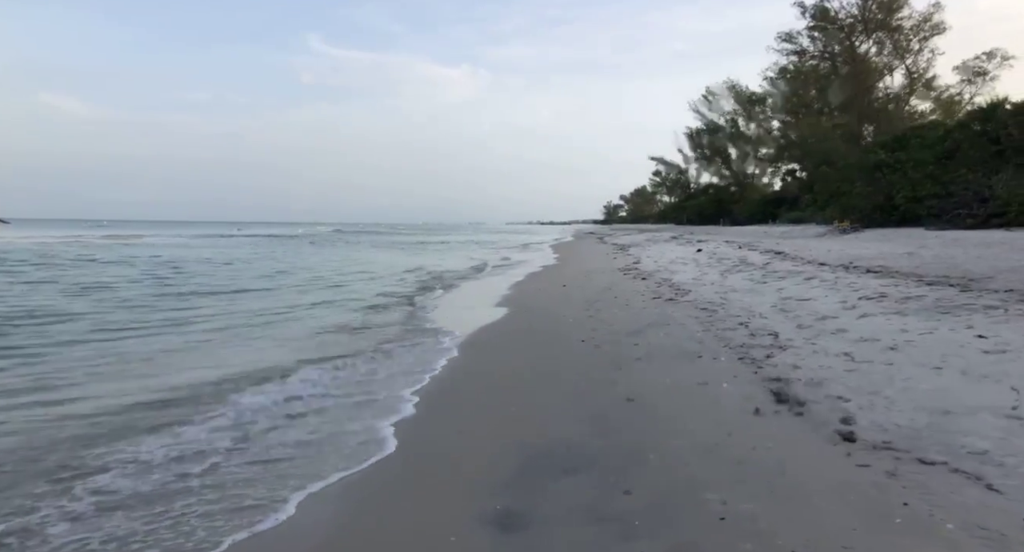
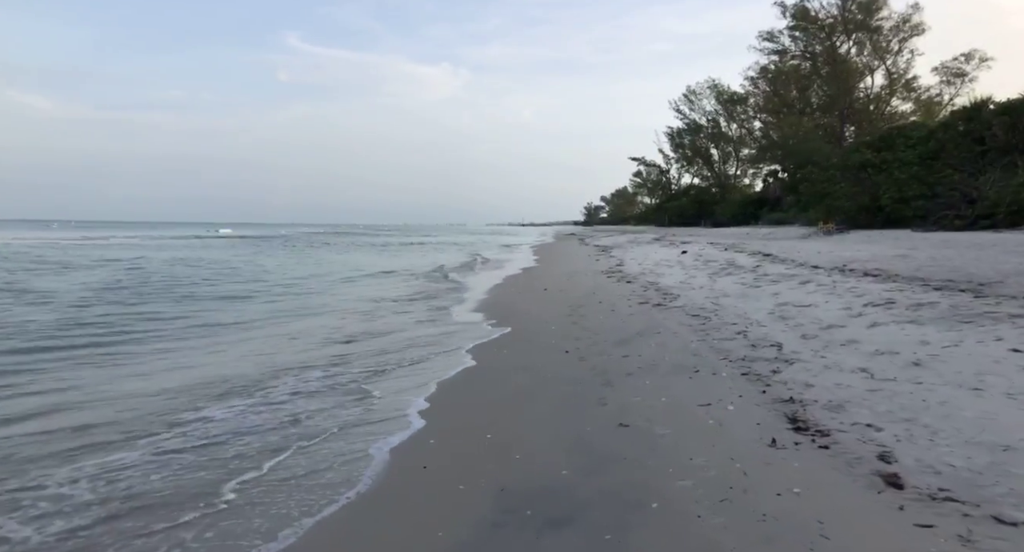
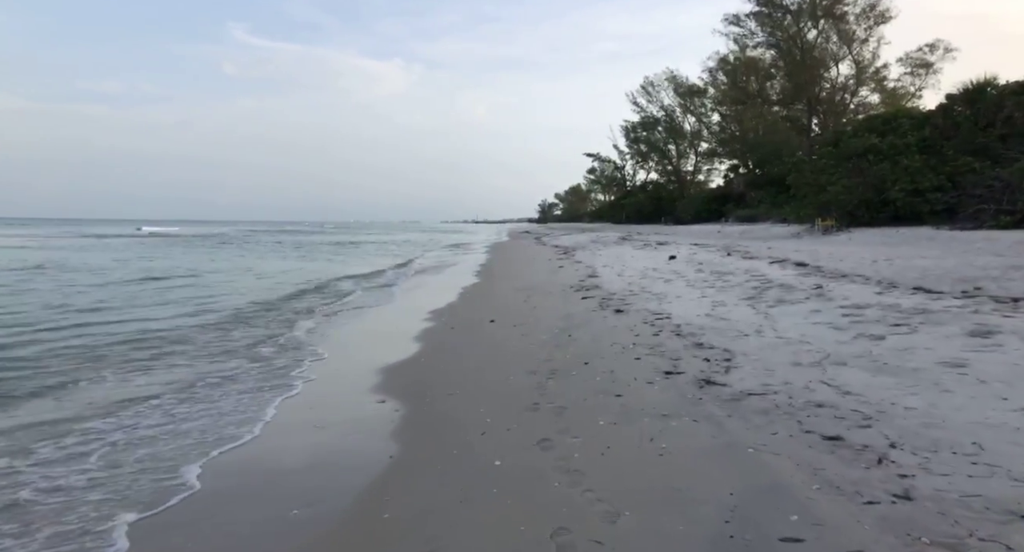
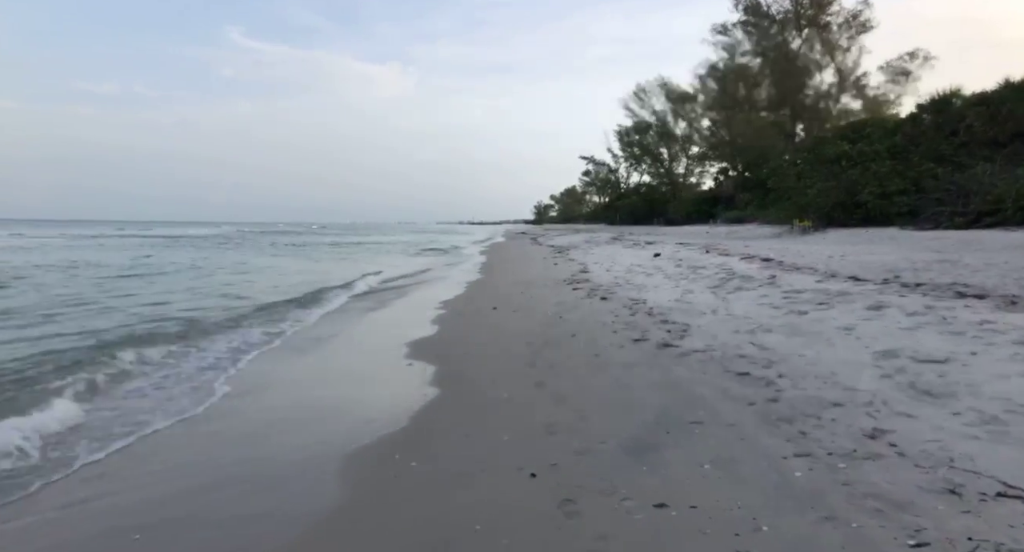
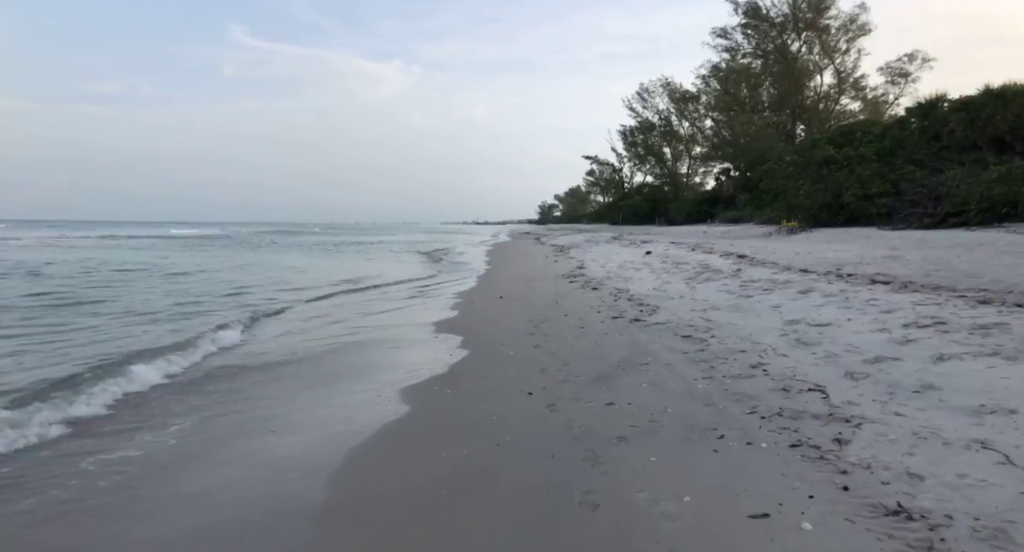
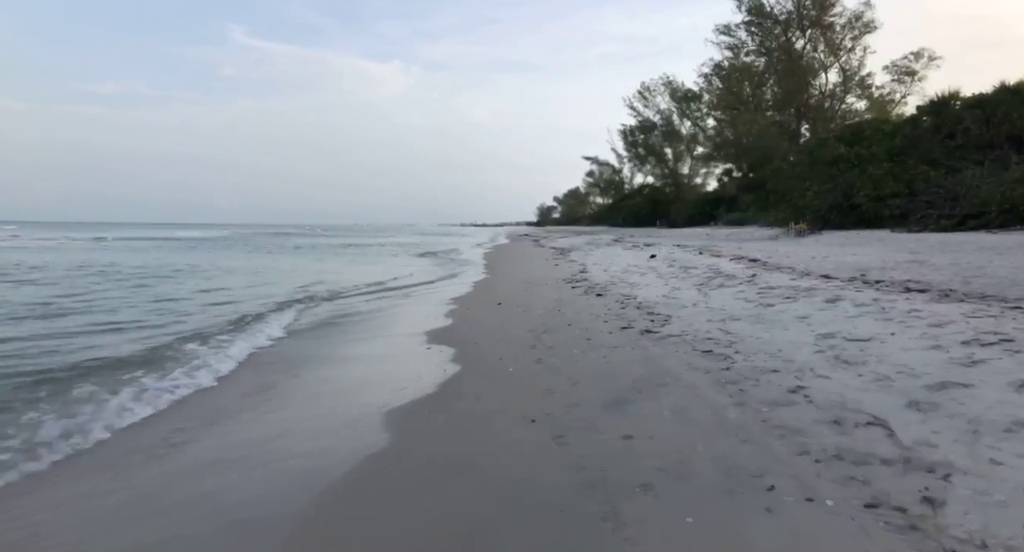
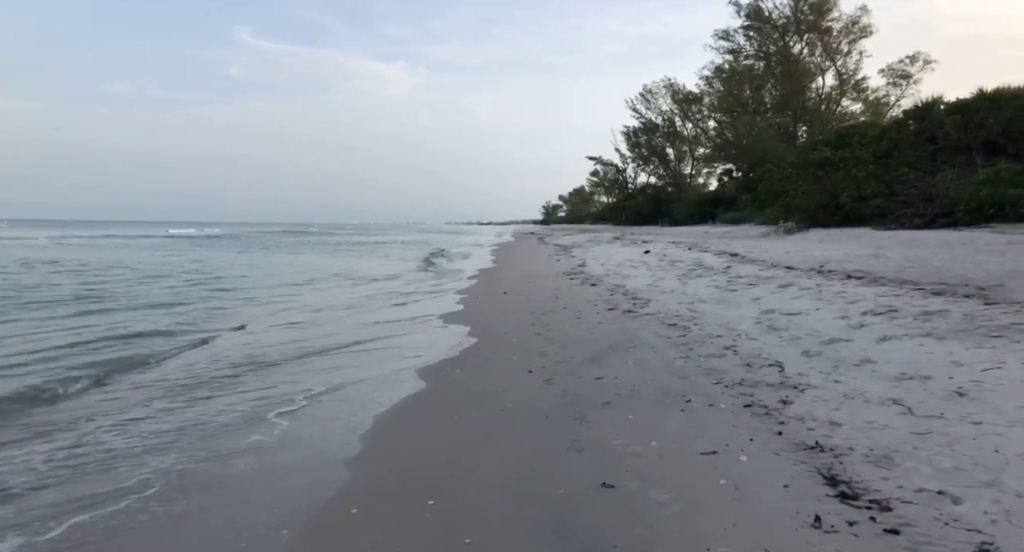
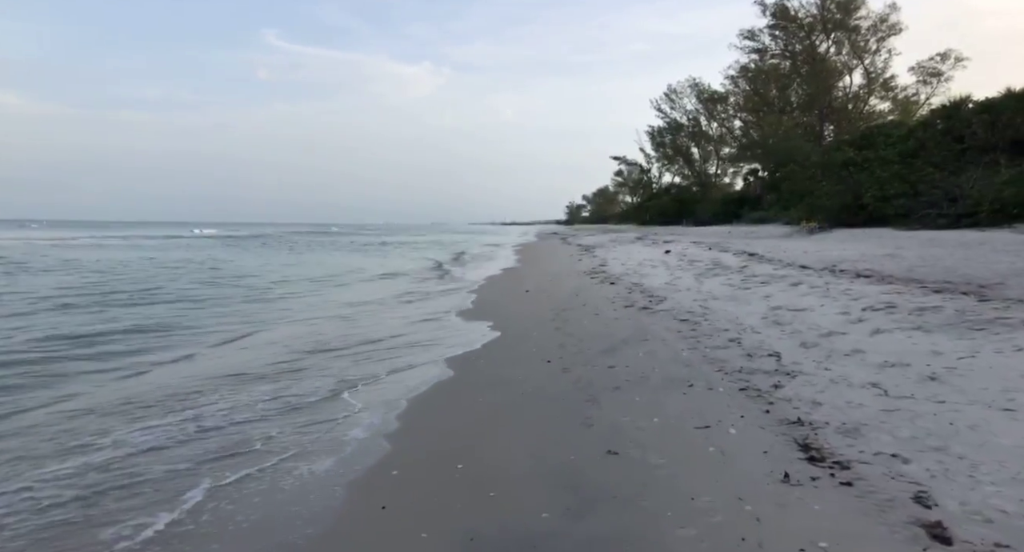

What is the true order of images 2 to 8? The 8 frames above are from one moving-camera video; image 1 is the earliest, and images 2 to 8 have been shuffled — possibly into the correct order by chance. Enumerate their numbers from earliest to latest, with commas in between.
2, 8, 7, 5, 6, 4, 3
